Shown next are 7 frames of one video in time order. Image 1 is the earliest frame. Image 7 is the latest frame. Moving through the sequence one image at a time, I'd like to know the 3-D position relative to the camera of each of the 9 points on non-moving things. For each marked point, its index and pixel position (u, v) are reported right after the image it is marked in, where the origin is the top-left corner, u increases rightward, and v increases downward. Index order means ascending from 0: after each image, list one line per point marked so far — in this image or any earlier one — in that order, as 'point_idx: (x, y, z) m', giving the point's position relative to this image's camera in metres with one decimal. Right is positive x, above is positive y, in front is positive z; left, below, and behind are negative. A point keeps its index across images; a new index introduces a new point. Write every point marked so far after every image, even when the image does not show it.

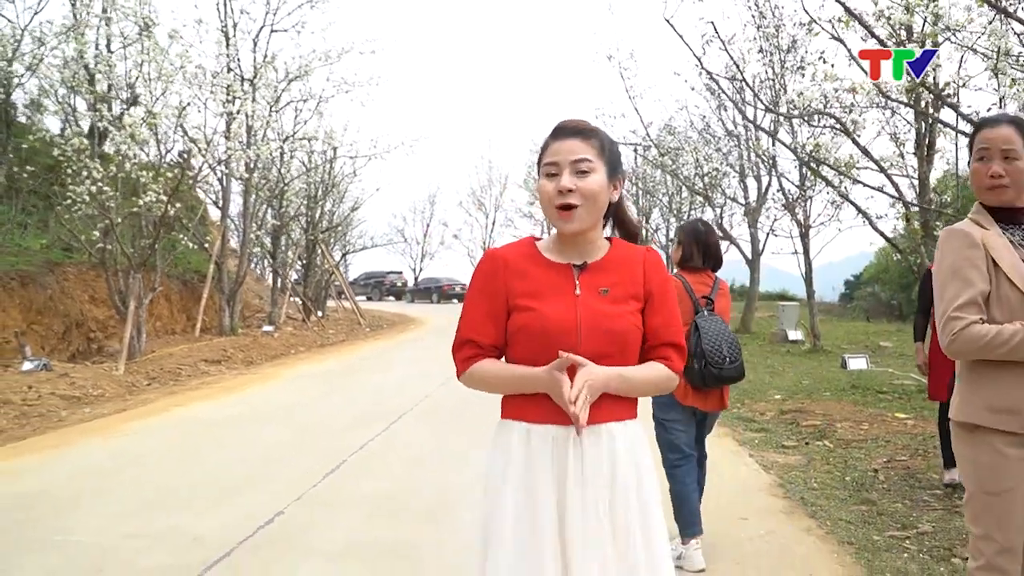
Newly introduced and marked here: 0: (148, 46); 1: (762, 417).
0: (-6.2, +4.2, +14.5) m
1: (+2.2, -1.1, +7.4) m
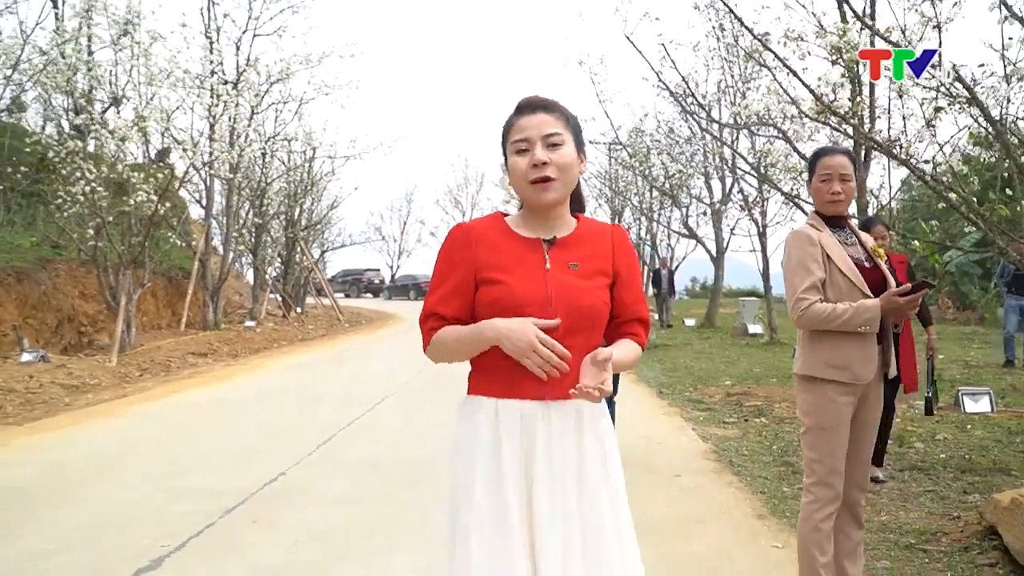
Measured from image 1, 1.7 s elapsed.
0: (-6.7, +4.2, +15.0) m
1: (+1.9, -1.1, +8.2) m
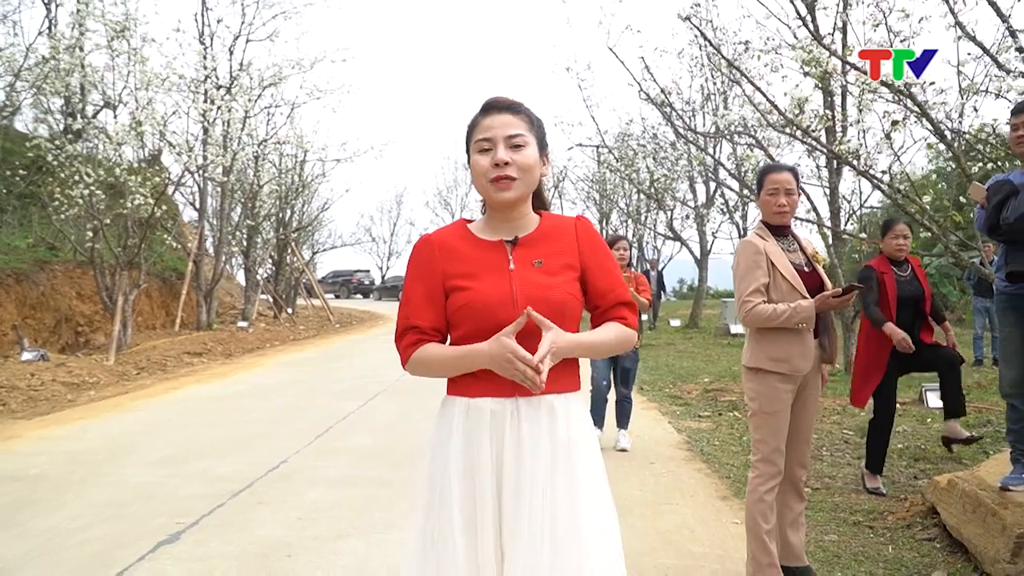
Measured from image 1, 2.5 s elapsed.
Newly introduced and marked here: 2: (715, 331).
0: (-6.9, +4.2, +15.4) m
1: (+1.8, -1.1, +8.7) m
2: (+4.3, -0.9, +17.6) m
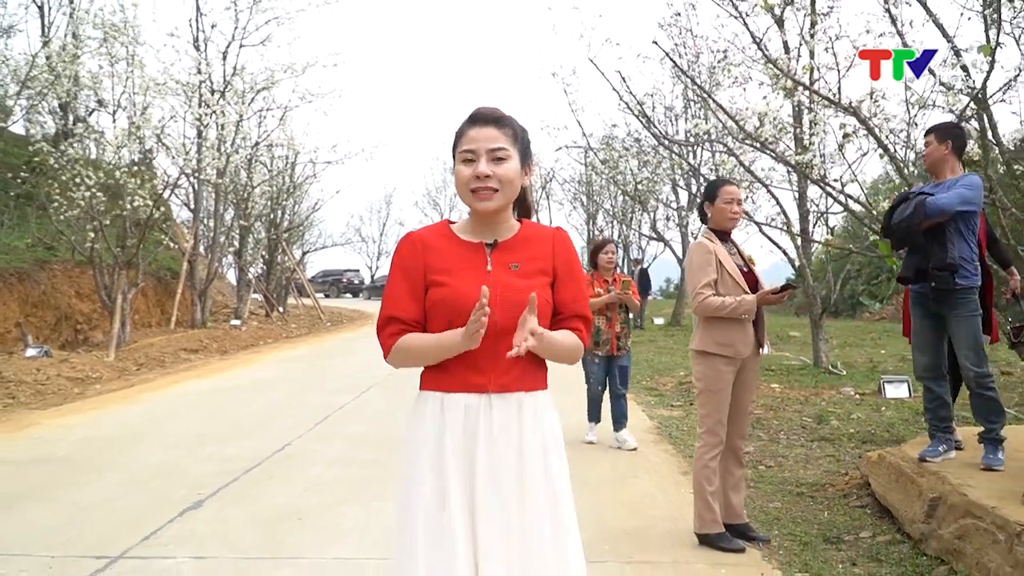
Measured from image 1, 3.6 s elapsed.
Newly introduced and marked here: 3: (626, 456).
0: (-7.1, +4.2, +15.8) m
1: (+1.7, -1.1, +9.2) m
2: (+4.0, -0.9, +18.2) m
3: (+0.8, -1.1, +5.7) m
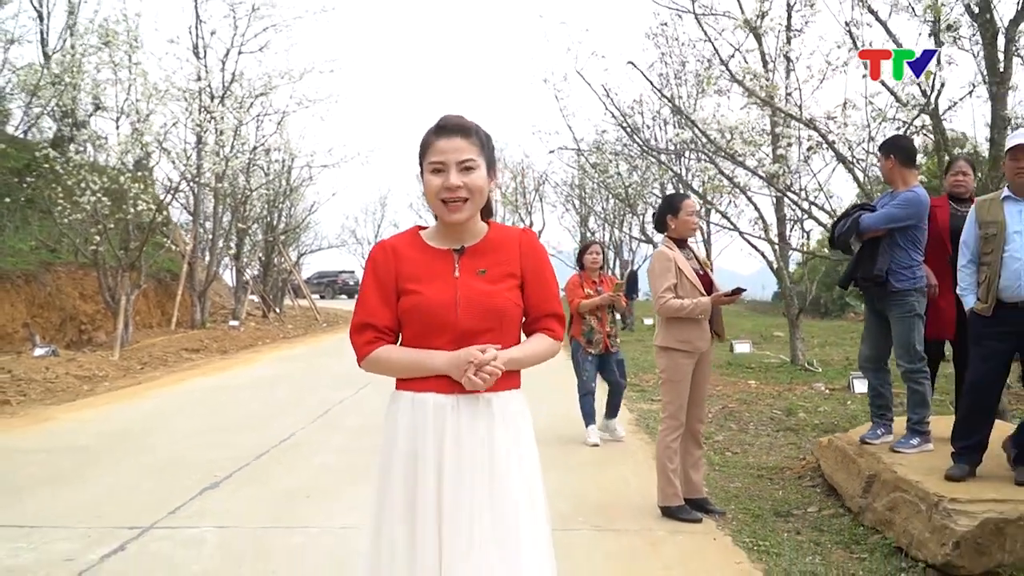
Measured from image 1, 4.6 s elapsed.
0: (-7.3, +4.2, +16.3) m
1: (+1.5, -1.1, +9.7) m
2: (+3.8, -0.9, +18.7) m
3: (+0.7, -1.2, +6.2) m
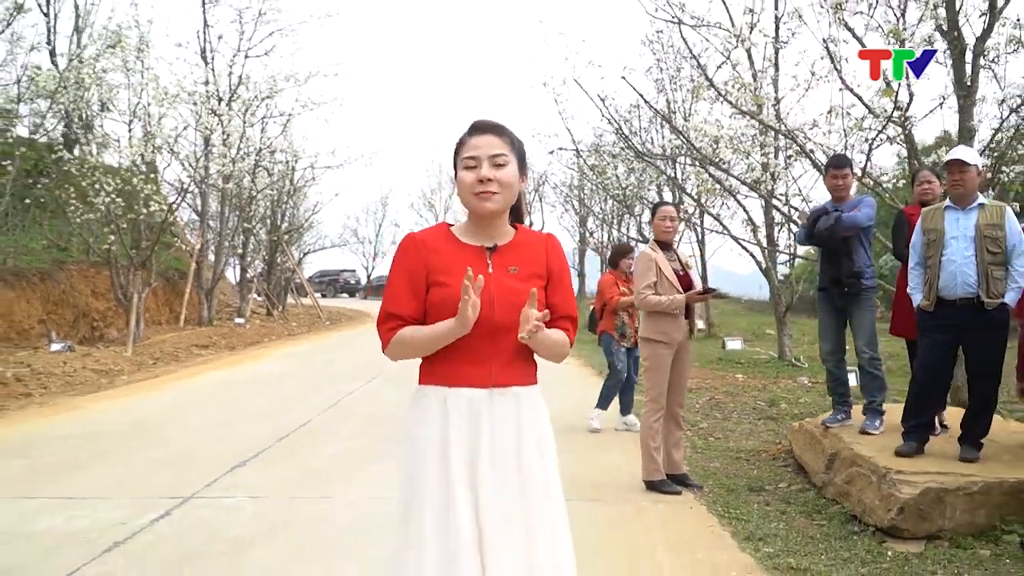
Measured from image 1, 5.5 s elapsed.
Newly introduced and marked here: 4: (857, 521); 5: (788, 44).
0: (-7.3, +4.2, +16.7) m
1: (+1.5, -1.1, +10.2) m
2: (+3.8, -0.9, +19.2) m
3: (+0.7, -1.1, +6.7) m
4: (+1.8, -1.2, +4.3) m
5: (+3.1, +2.7, +9.4) m
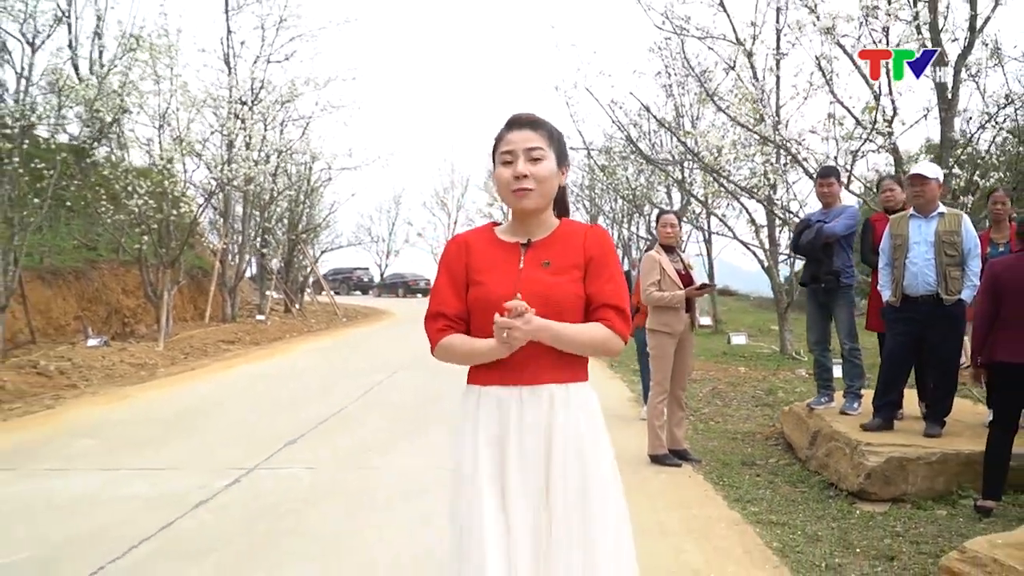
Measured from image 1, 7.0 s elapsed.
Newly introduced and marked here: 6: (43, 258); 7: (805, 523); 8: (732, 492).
0: (-7.0, +4.3, +17.5) m
1: (+1.7, -1.1, +10.8) m
2: (+4.1, -0.8, +19.8) m
3: (+0.8, -1.1, +7.4) m
4: (+1.9, -1.2, +4.9) m
5: (+3.3, +2.8, +10.0) m
6: (-9.0, +0.6, +16.1) m
7: (+1.5, -1.2, +4.3) m
8: (+1.3, -1.2, +4.9) m
